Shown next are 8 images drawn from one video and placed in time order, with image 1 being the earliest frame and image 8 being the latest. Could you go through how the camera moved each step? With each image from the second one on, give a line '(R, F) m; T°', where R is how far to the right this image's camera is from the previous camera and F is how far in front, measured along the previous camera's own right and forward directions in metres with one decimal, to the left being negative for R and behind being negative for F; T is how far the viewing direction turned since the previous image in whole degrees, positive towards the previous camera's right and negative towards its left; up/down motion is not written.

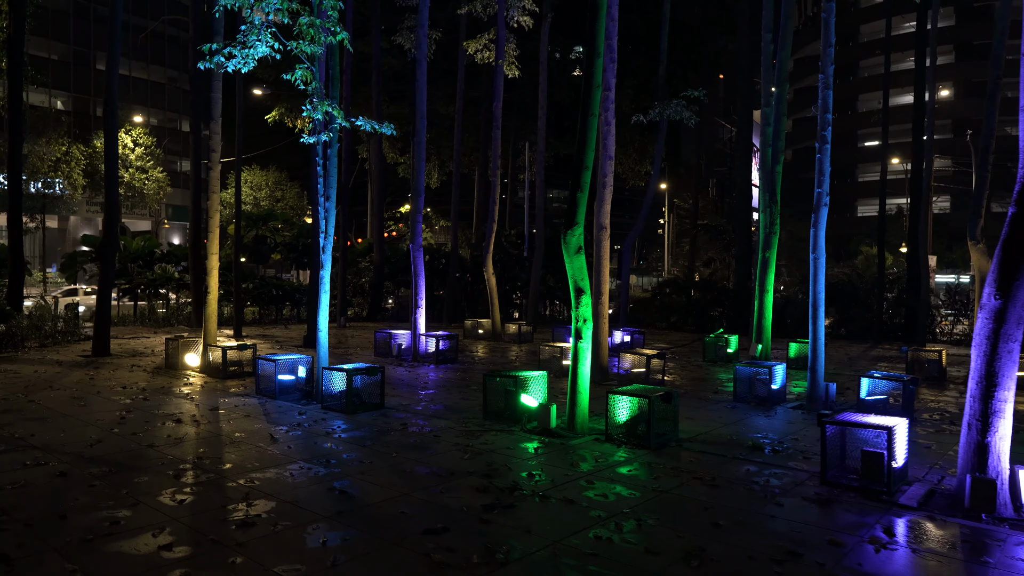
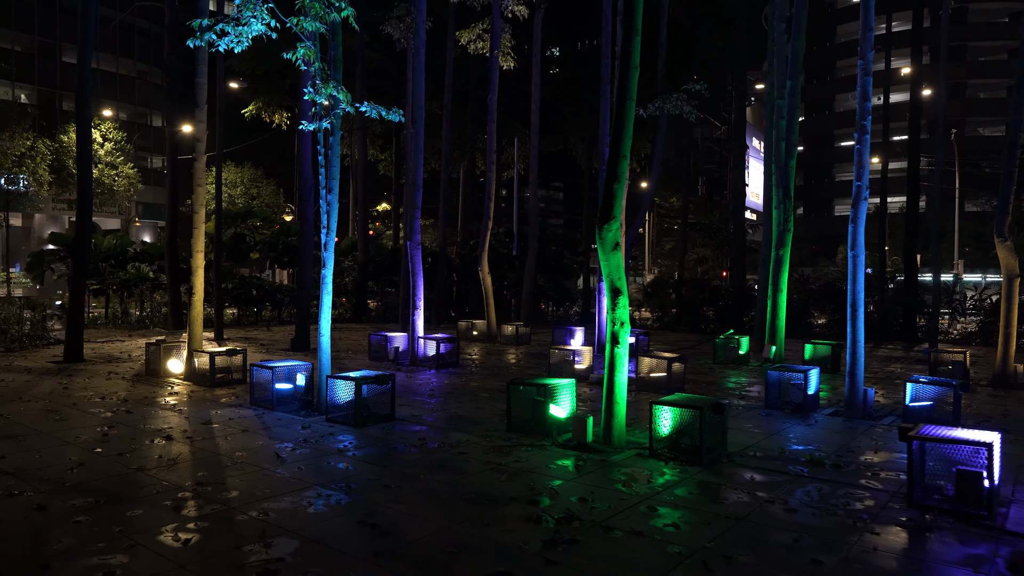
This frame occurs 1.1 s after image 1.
(-0.6, +0.8) m; +2°
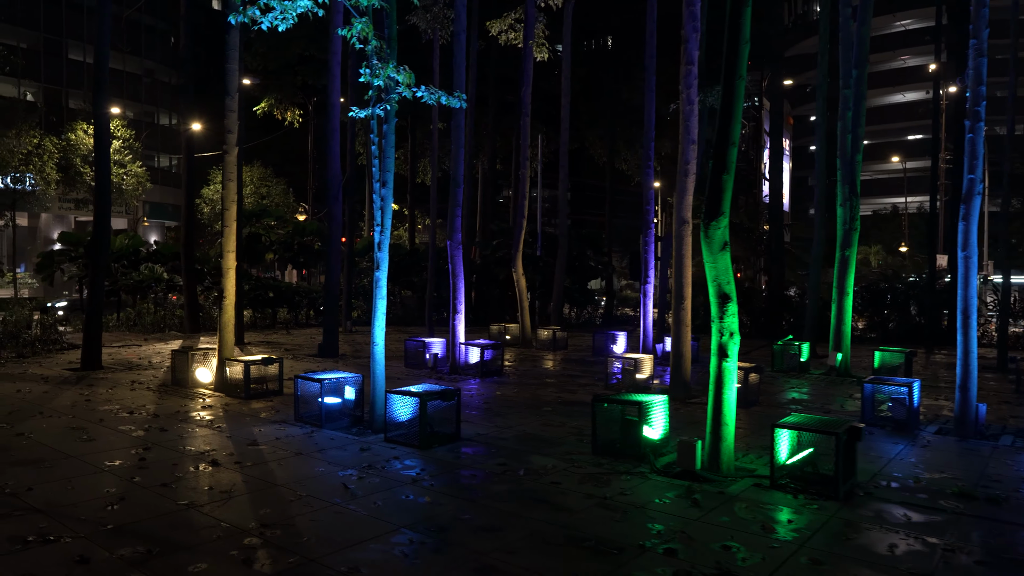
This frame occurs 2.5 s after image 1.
(-0.9, +1.0) m; 0°
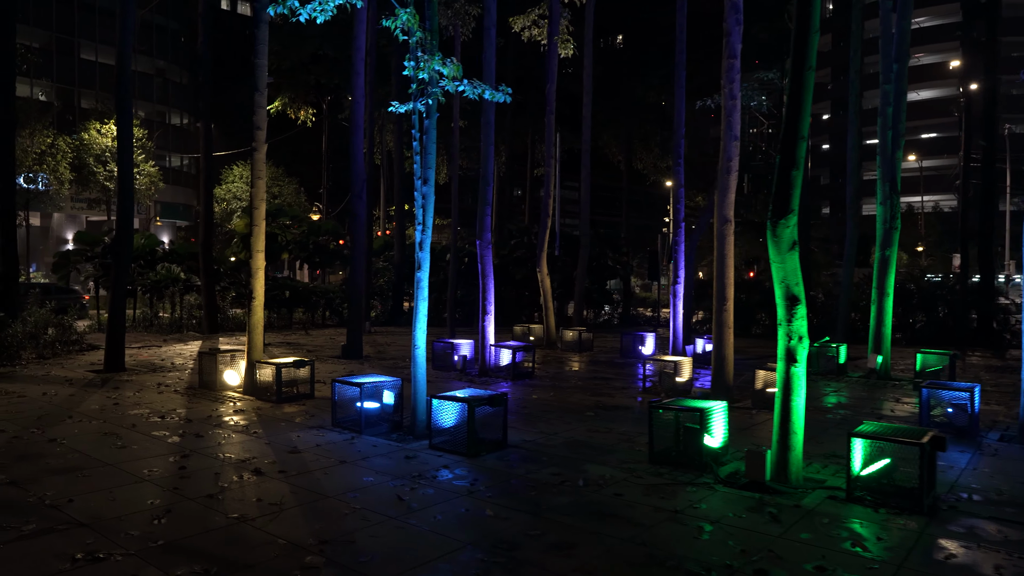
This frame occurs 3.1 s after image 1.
(-0.5, +0.3) m; -1°
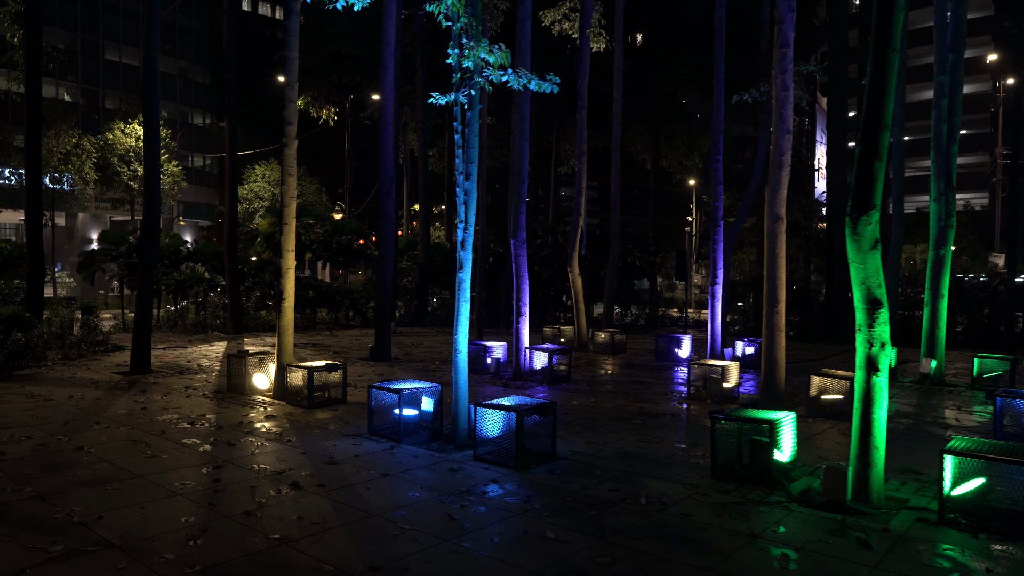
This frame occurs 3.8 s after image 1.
(-0.3, +0.5) m; -1°
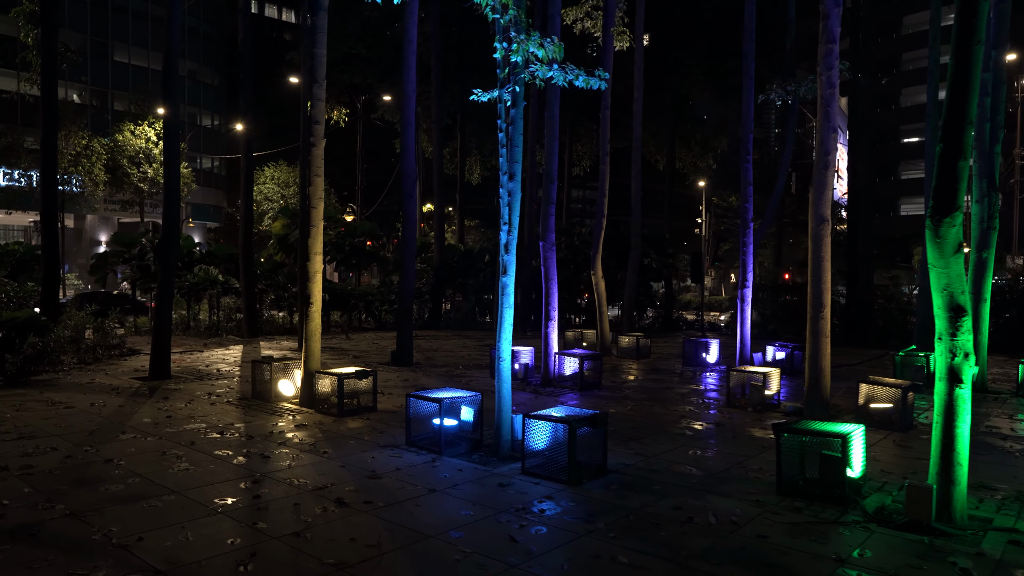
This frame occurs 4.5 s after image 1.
(-0.5, +0.4) m; 0°
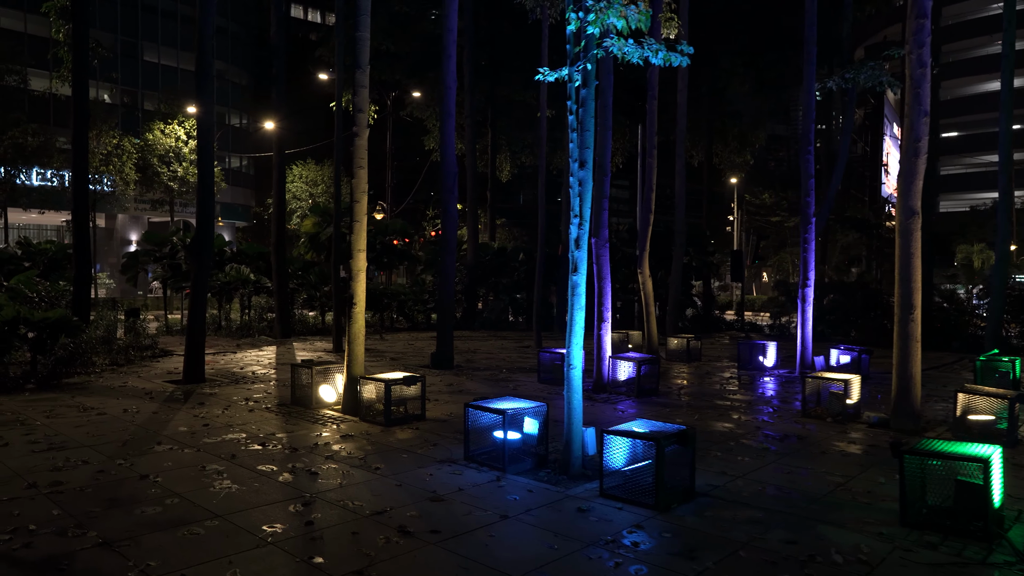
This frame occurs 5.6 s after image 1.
(-0.5, +0.8) m; -2°
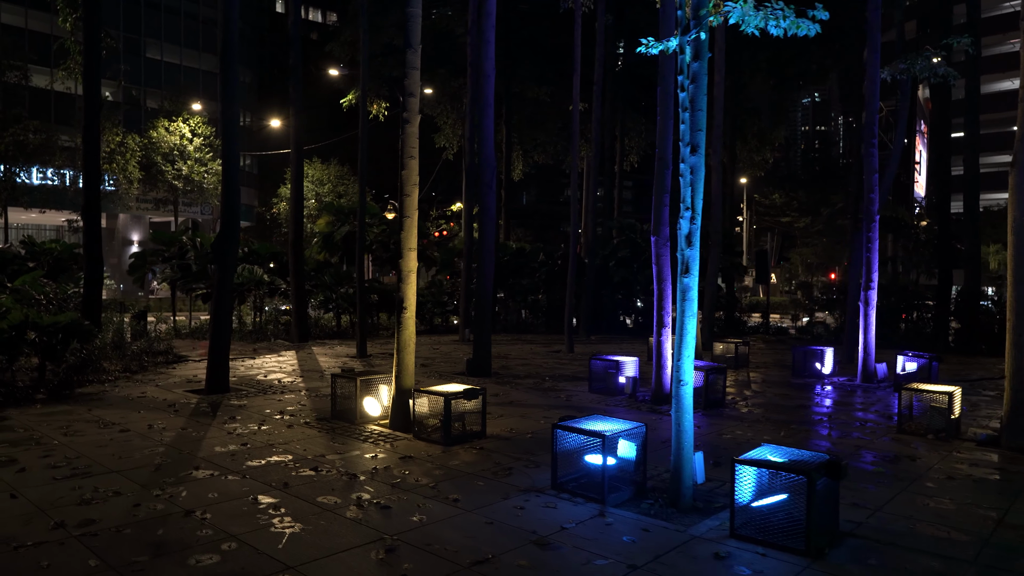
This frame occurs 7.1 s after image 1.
(-0.9, +1.0) m; 0°
